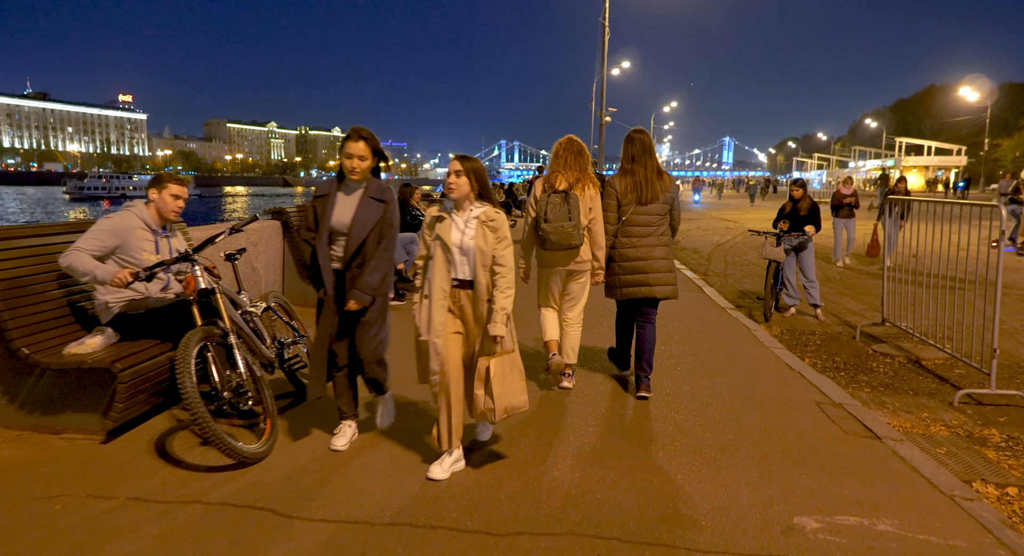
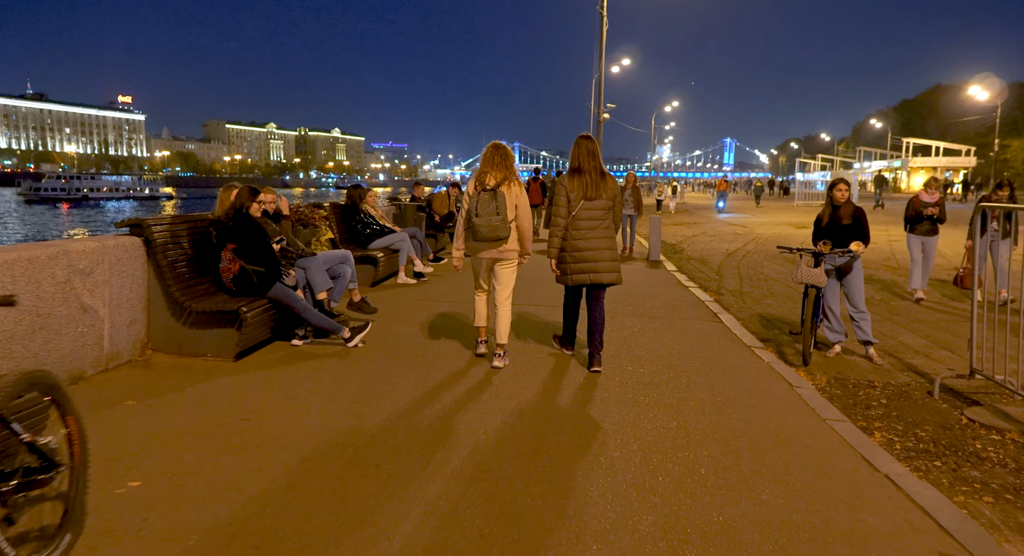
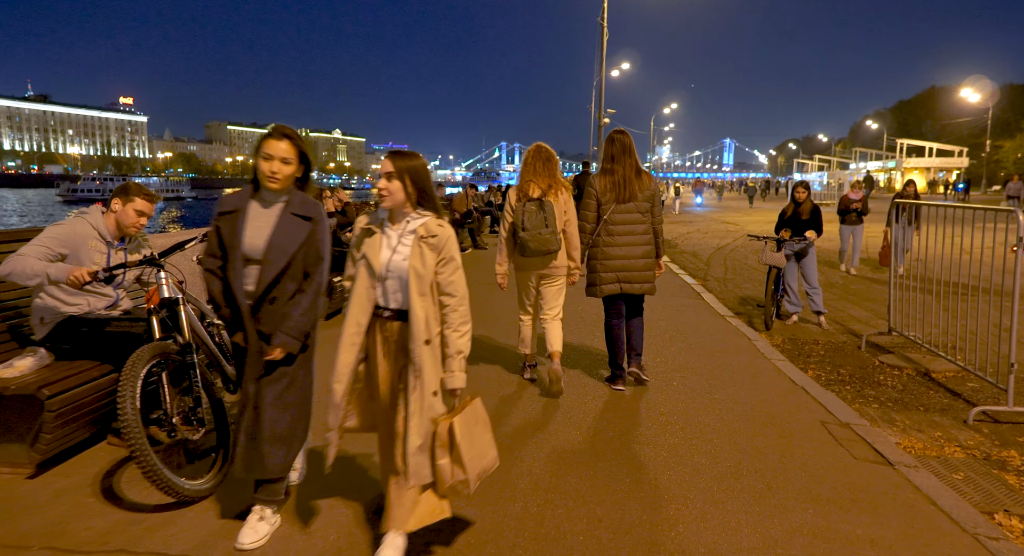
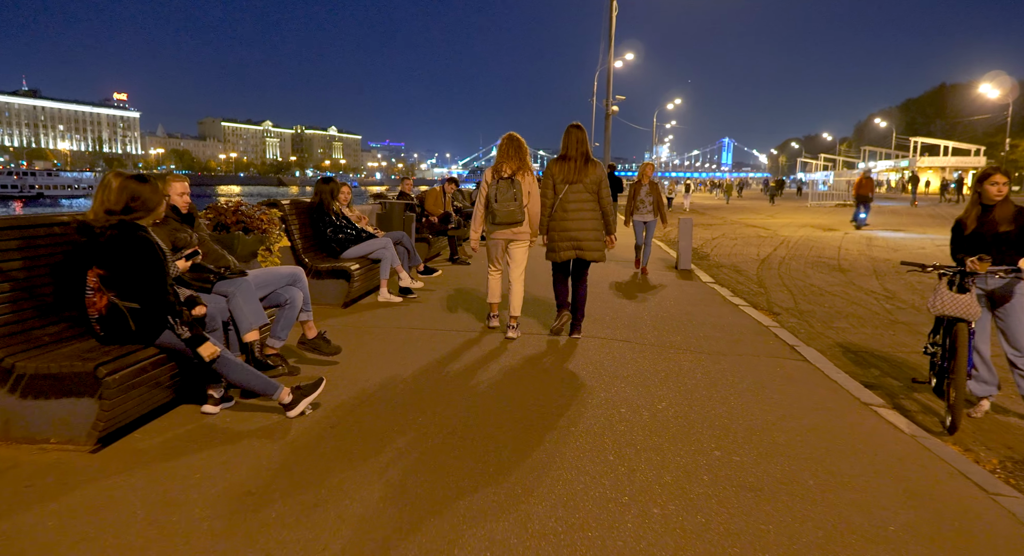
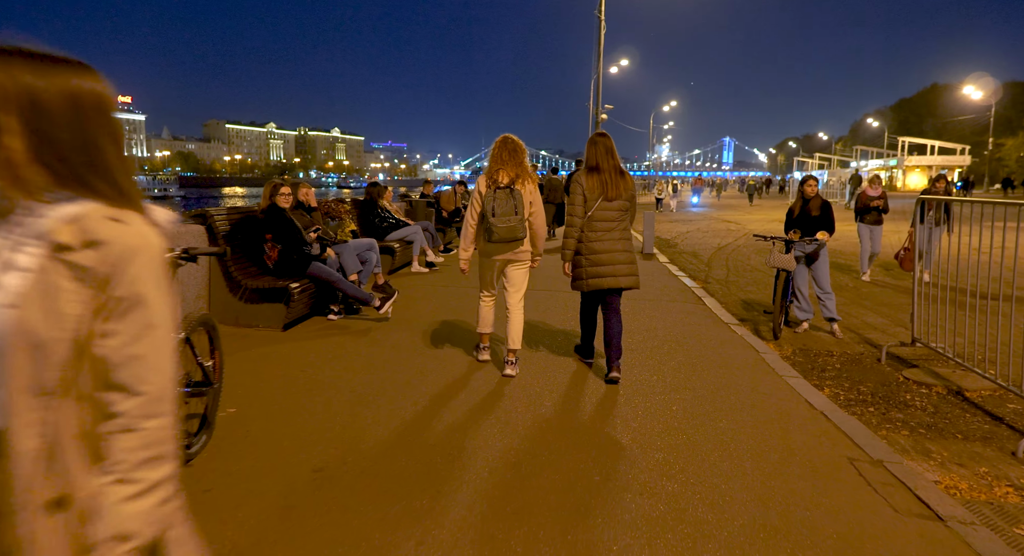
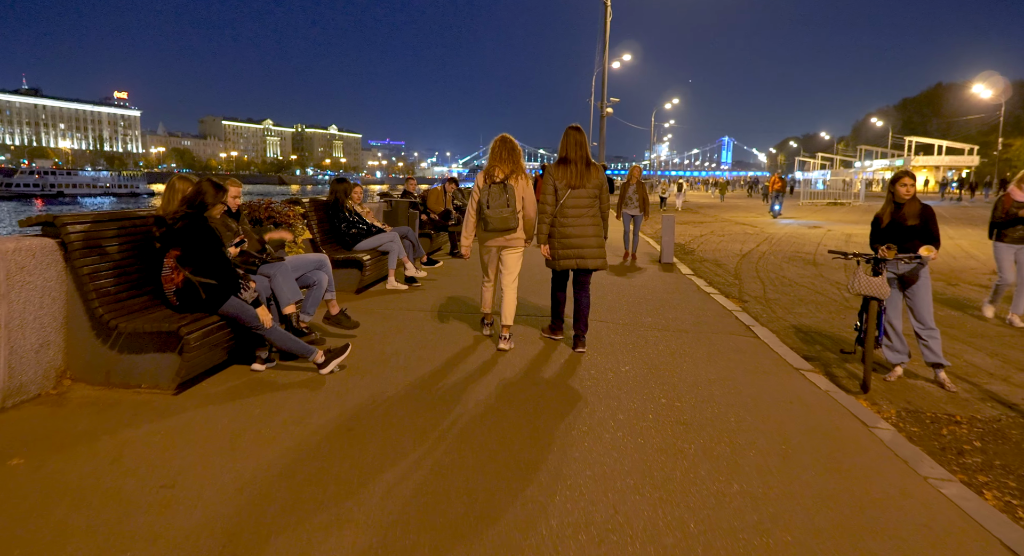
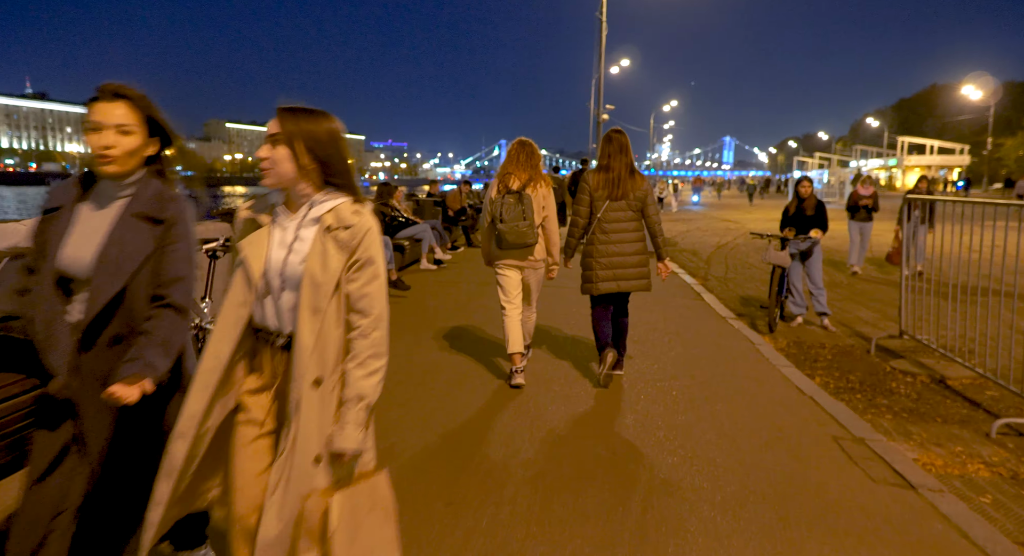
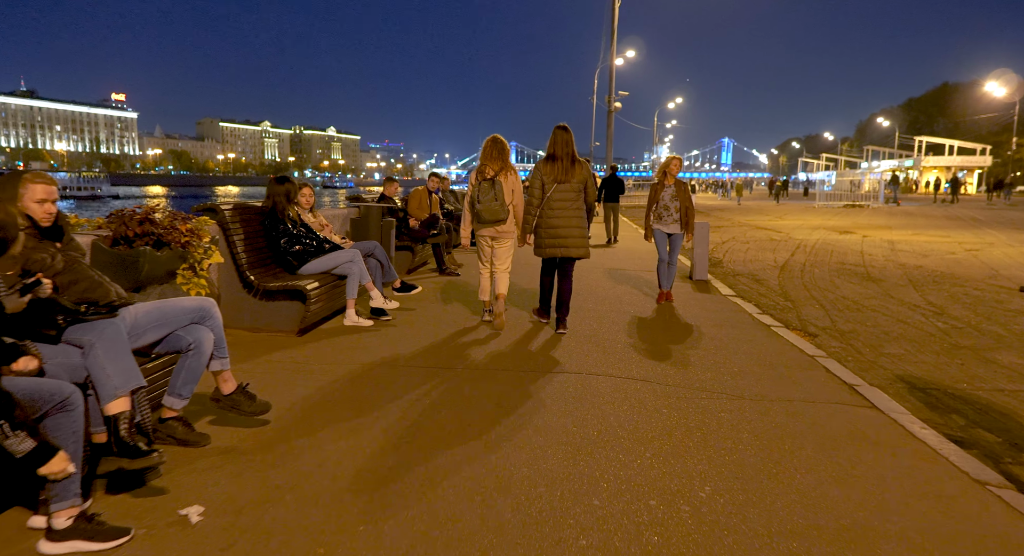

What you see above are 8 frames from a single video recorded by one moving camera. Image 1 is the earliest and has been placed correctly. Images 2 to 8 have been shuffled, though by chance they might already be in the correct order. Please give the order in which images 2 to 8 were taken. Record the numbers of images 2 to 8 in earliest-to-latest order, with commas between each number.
3, 7, 5, 2, 6, 4, 8
